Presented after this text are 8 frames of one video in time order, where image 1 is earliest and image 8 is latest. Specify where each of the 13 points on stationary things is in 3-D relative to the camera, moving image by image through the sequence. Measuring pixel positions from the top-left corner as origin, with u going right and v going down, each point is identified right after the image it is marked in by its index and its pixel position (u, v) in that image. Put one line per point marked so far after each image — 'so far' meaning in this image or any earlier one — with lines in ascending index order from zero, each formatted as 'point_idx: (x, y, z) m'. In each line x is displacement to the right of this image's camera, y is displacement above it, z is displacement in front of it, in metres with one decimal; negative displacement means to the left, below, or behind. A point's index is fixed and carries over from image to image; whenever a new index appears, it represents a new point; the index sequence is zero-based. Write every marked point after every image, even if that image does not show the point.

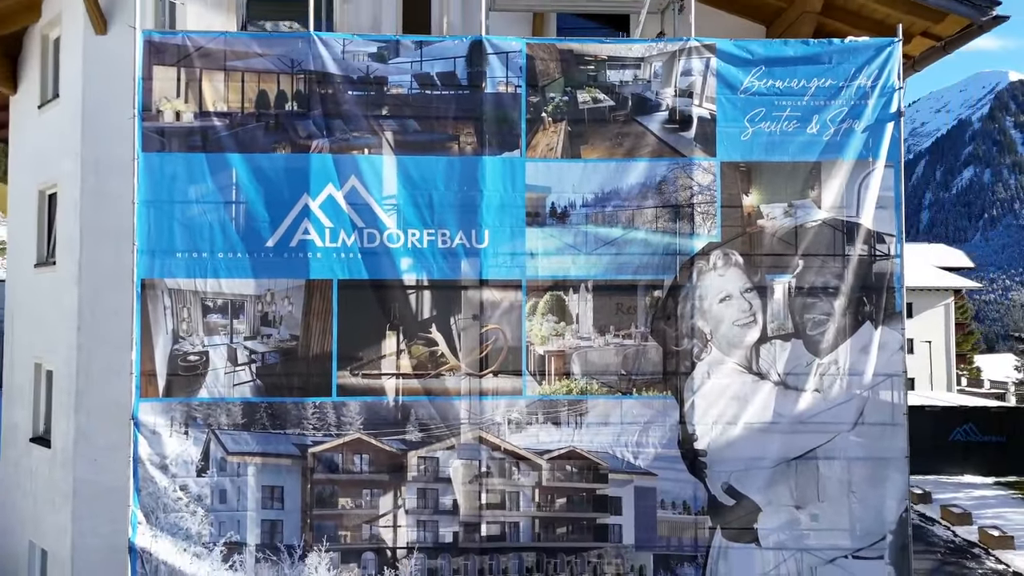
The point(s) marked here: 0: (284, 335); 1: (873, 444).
0: (-2.4, -0.5, +6.6) m
1: (+4.0, -1.7, +6.7) m
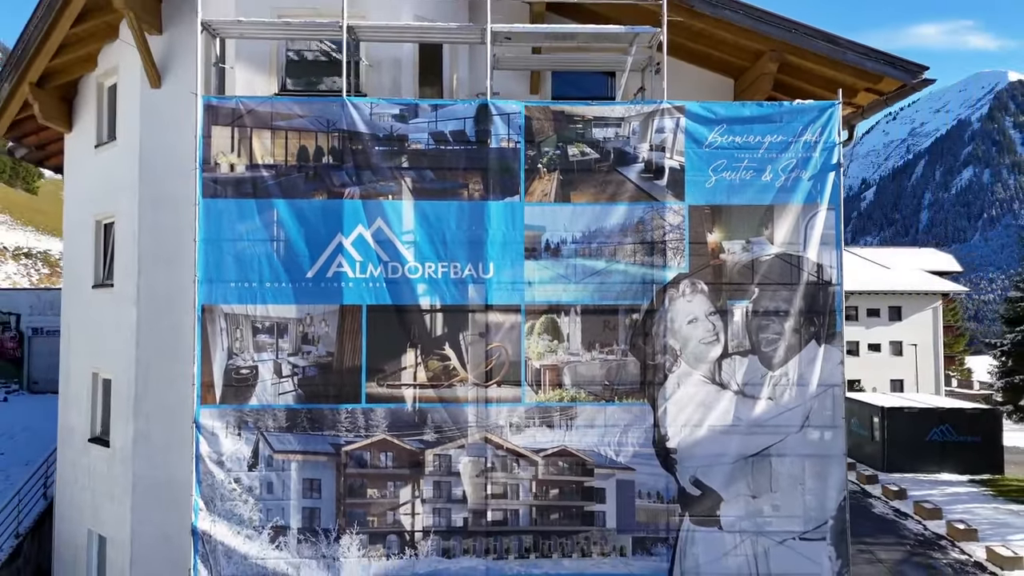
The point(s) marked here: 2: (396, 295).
0: (-2.4, -0.8, +7.8) m
1: (+4.0, -2.0, +7.9) m
2: (-1.5, -0.1, +7.9) m
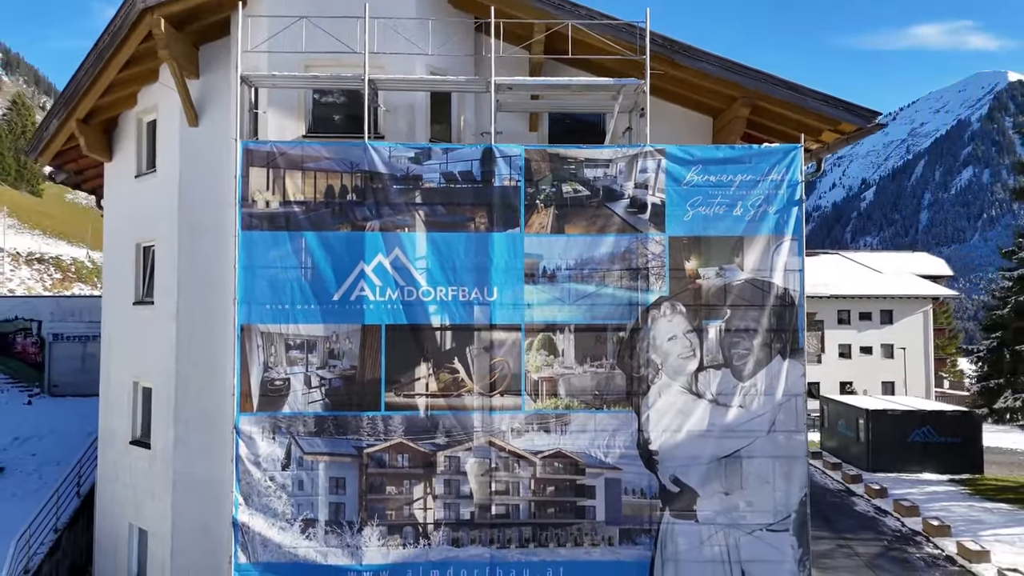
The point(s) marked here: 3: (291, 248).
0: (-2.4, -1.1, +8.9) m
1: (+4.0, -2.3, +9.0) m
2: (-1.5, -0.4, +8.9) m
3: (-3.2, +0.6, +9.0) m
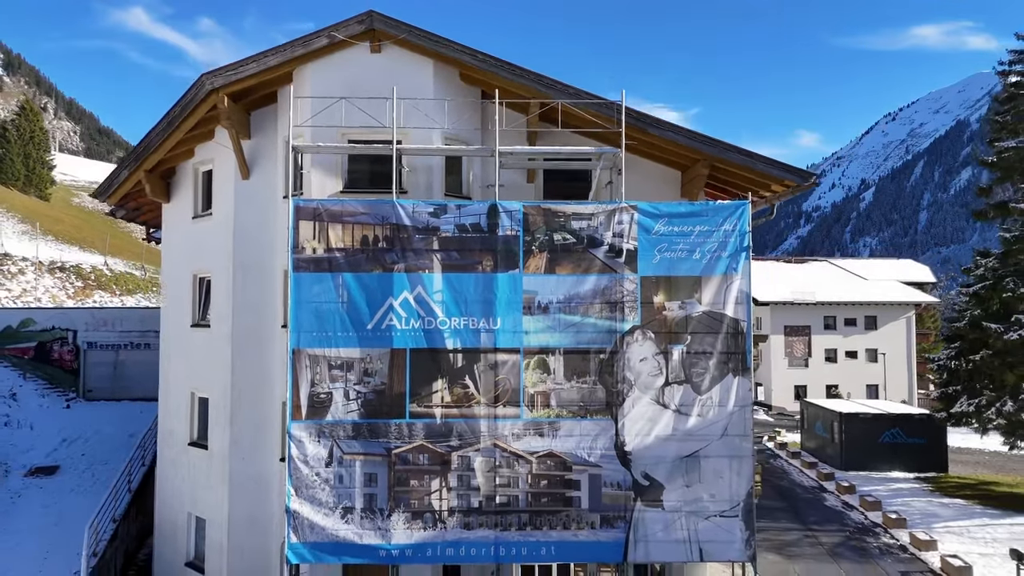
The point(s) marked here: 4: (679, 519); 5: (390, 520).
0: (-2.4, -1.7, +10.9) m
1: (+4.0, -2.9, +11.0) m
2: (-1.5, -0.9, +11.0) m
3: (-3.2, 0.0, +11.0) m
4: (+3.0, -4.2, +11.0) m
5: (-2.2, -4.1, +10.8) m
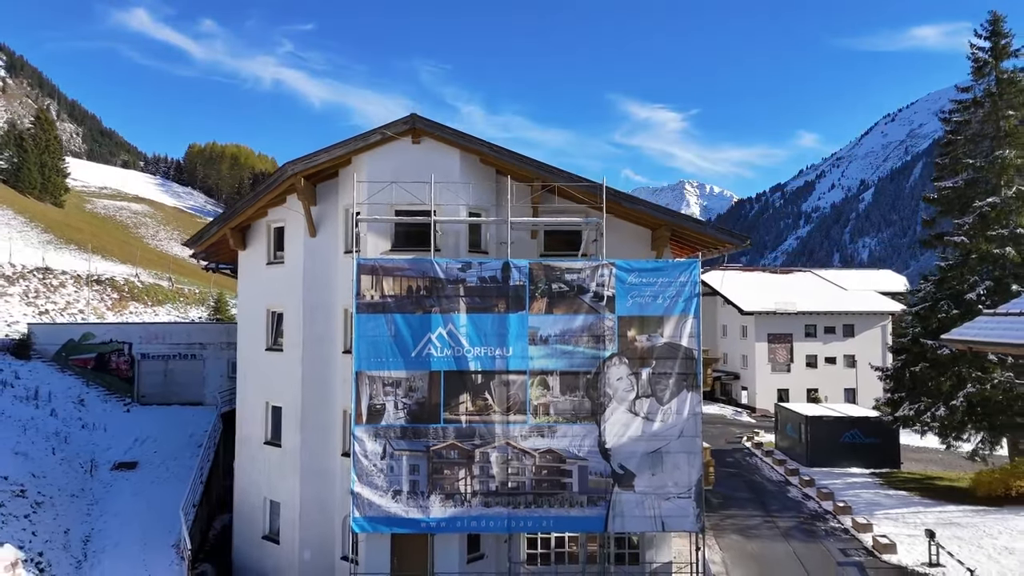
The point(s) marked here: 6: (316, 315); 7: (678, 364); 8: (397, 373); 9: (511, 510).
0: (-2.2, -2.6, +14.4) m
1: (+4.2, -3.8, +14.6) m
2: (-1.3, -1.8, +14.5) m
3: (-3.0, -0.8, +14.5) m
4: (+3.2, -5.1, +14.5) m
5: (-2.0, -5.0, +14.4) m
6: (-5.1, -0.7, +15.9) m
7: (+4.0, -1.8, +14.6) m
8: (-2.8, -2.0, +14.5) m
9: (0.0, -5.3, +14.4) m
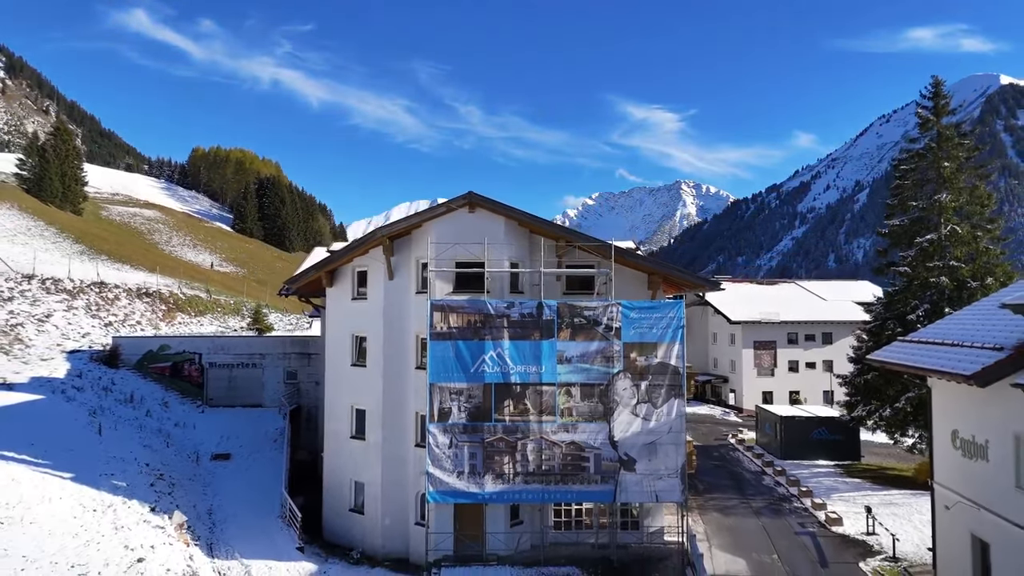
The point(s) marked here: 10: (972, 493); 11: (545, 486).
0: (-1.2, -3.6, +19.5) m
1: (+5.3, -4.9, +19.6) m
2: (-0.2, -2.9, +19.5) m
3: (-2.0, -1.9, +19.6) m
4: (+4.3, -6.2, +19.6) m
5: (-0.9, -6.1, +19.4) m
6: (-4.1, -1.8, +20.9) m
7: (+5.1, -2.9, +19.7) m
8: (-1.7, -3.1, +19.5) m
9: (+1.0, -6.3, +19.4) m
10: (+13.1, -5.8, +17.3) m
11: (+1.0, -6.3, +19.4) m
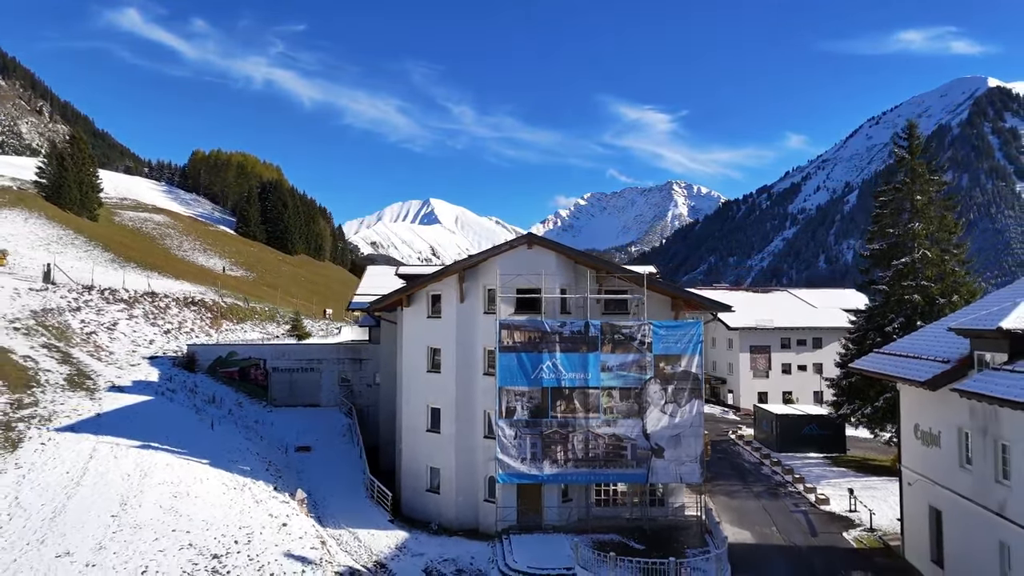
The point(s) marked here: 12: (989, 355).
0: (+1.0, -4.5, +24.2) m
1: (+7.4, -5.8, +24.4) m
2: (+1.9, -3.8, +24.3) m
3: (+0.1, -2.8, +24.3) m
4: (+6.4, -7.1, +24.4) m
5: (+1.2, -7.0, +24.1) m
6: (-2.0, -2.7, +25.6) m
7: (+7.2, -3.8, +24.5) m
8: (+0.4, -4.0, +24.2) m
9: (+3.1, -7.2, +24.2) m
10: (+15.2, -6.7, +22.2) m
11: (+3.1, -7.2, +24.2) m
12: (+14.5, -2.1, +18.5) m
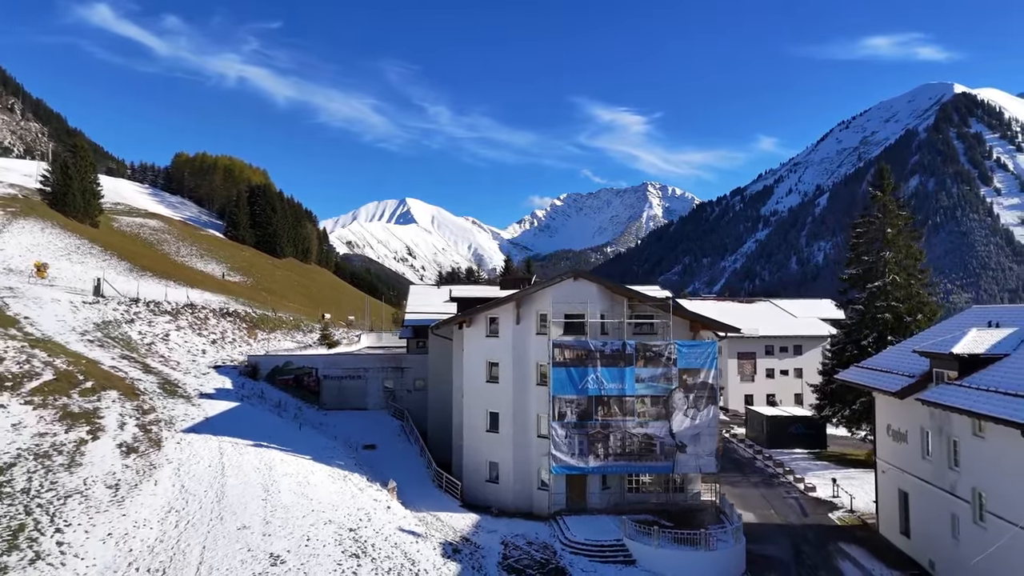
0: (+3.5, -5.8, +29.5) m
1: (+9.8, -7.0, +30.0) m
2: (+4.4, -5.0, +29.6) m
3: (+2.6, -4.1, +29.6) m
4: (+8.9, -8.3, +29.9) m
5: (+3.7, -8.2, +29.4) m
6: (+0.4, -3.9, +30.8) m
7: (+9.6, -5.1, +30.0) m
8: (+2.9, -5.2, +29.5) m
9: (+5.6, -8.5, +29.6) m
10: (+17.8, -8.0, +28.0) m
11: (+5.6, -8.5, +29.6) m
12: (+17.2, -3.3, +24.3) m
